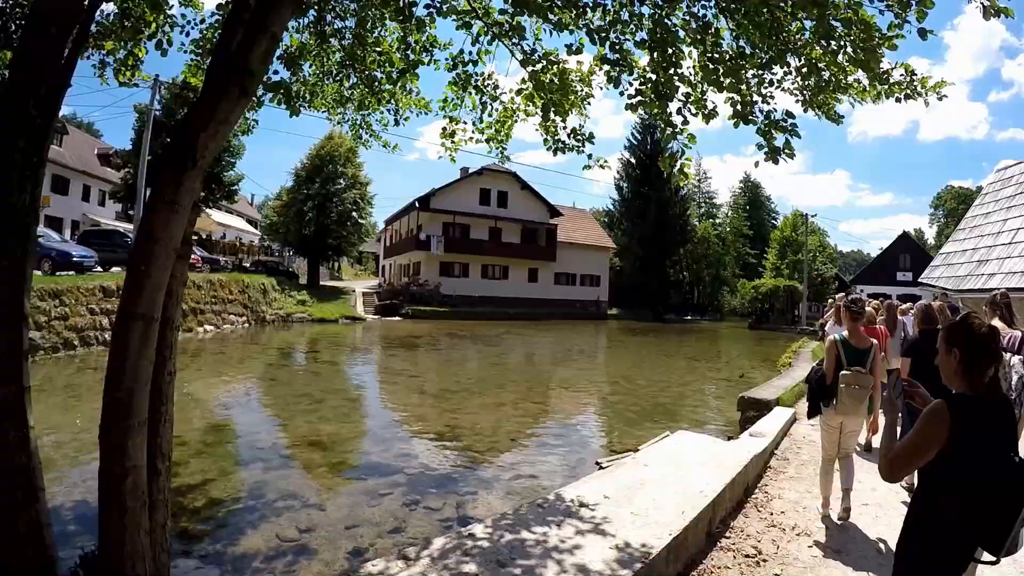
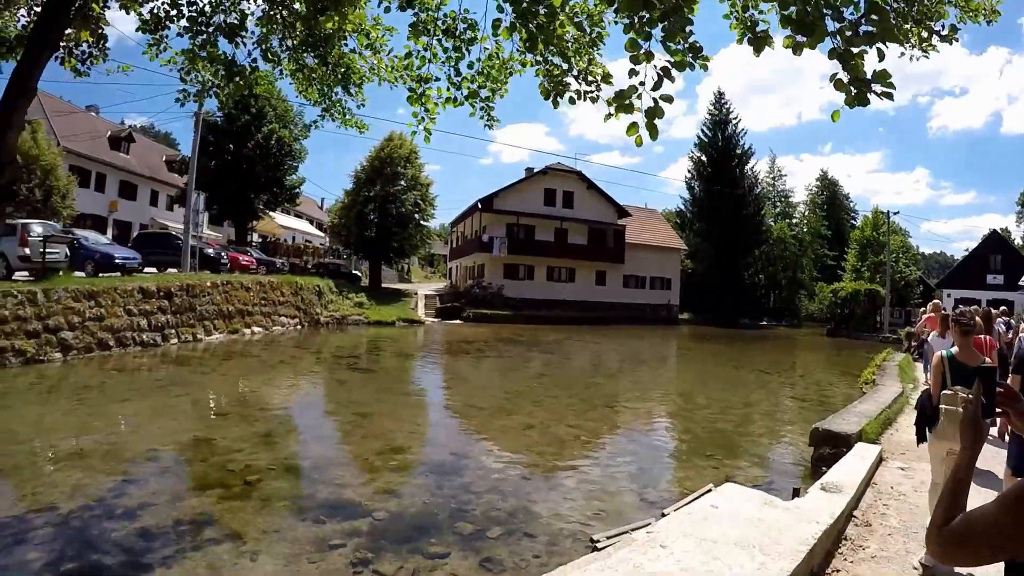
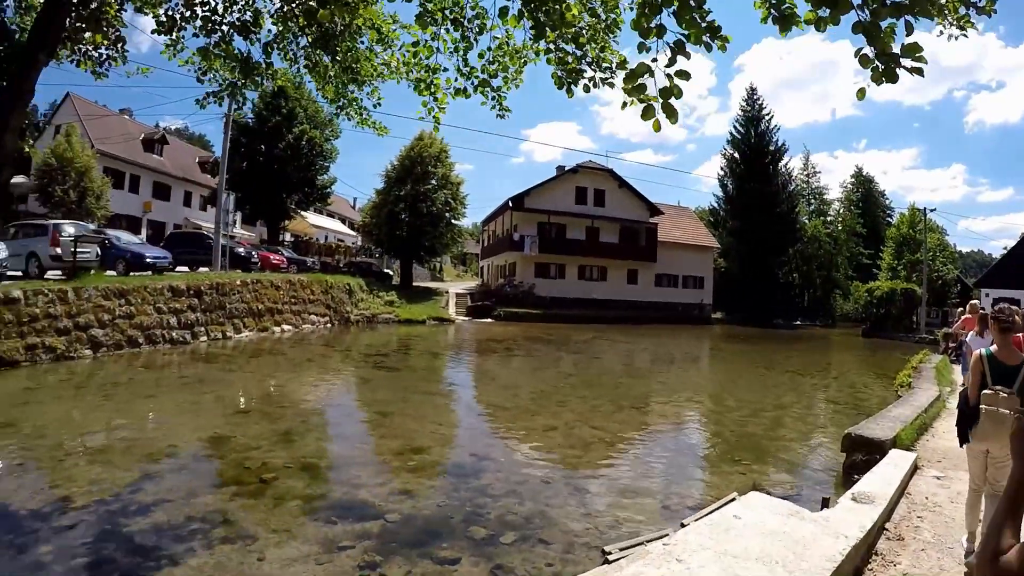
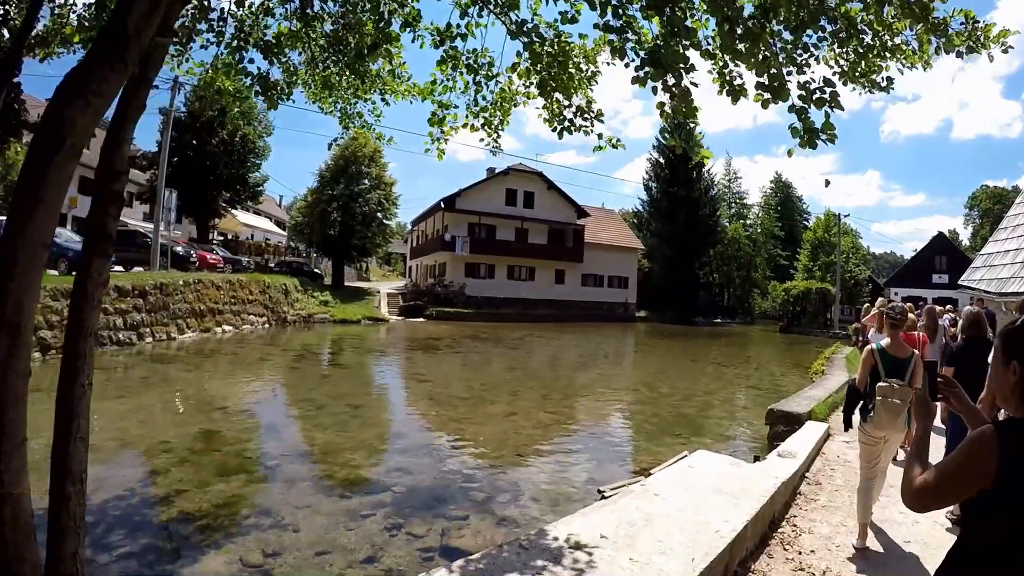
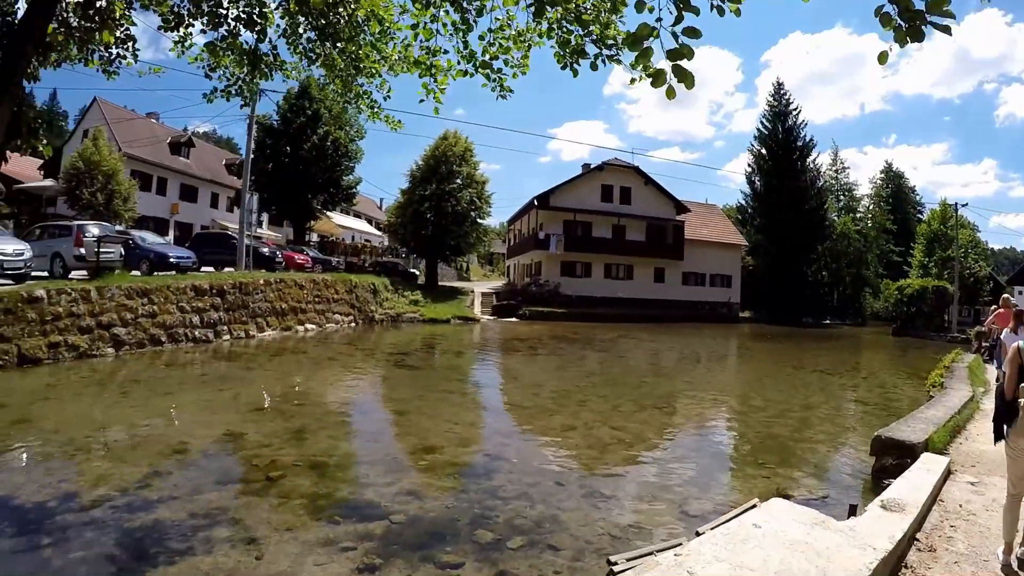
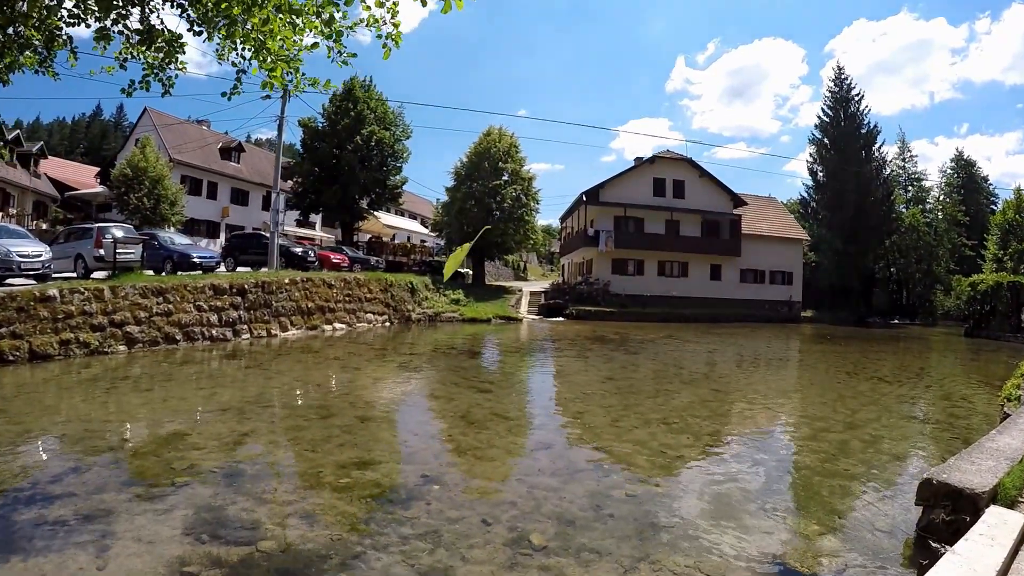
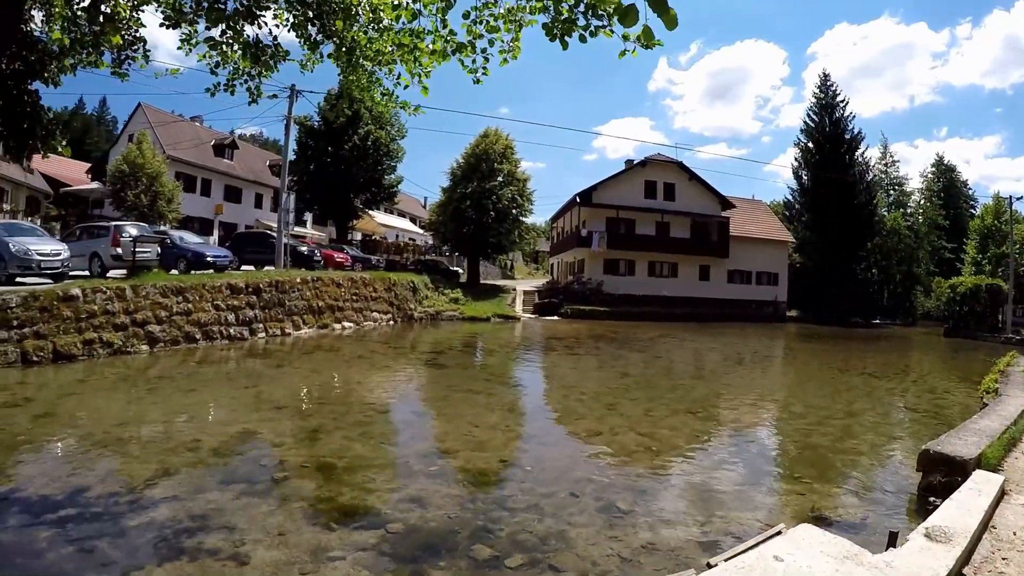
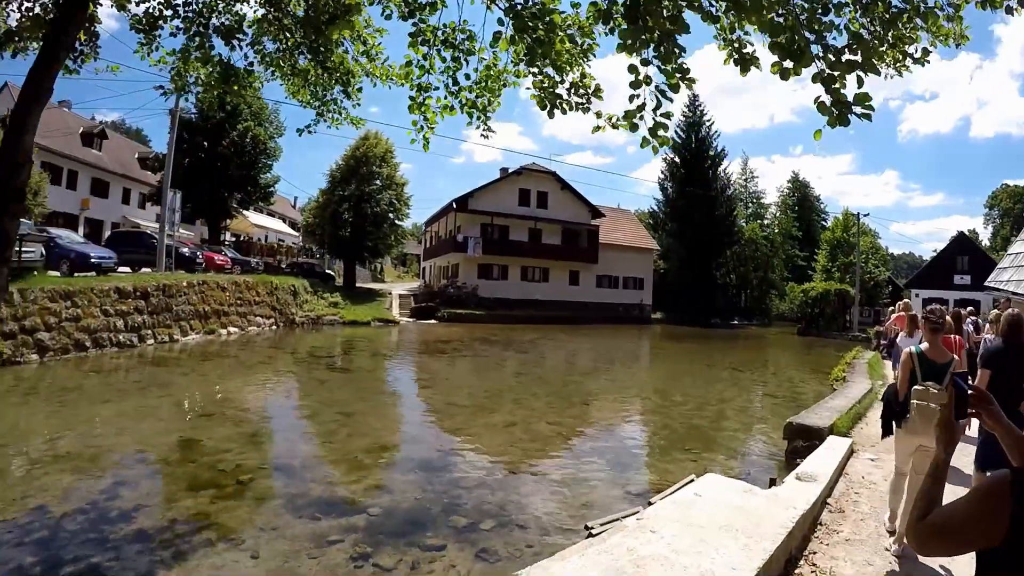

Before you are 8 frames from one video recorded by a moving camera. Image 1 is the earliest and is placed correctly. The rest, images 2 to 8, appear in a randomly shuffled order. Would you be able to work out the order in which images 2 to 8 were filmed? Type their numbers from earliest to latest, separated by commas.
4, 8, 2, 3, 5, 7, 6
